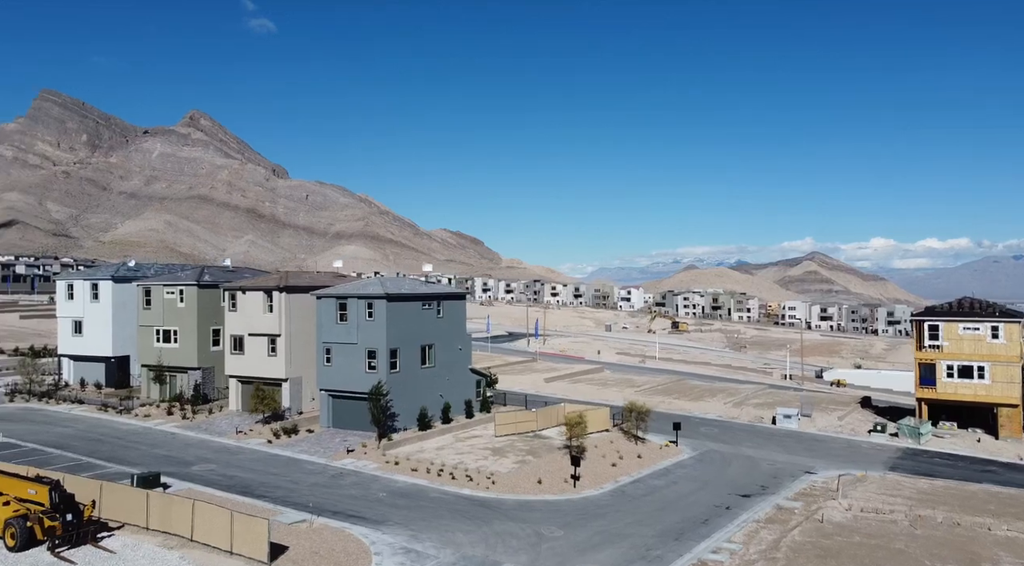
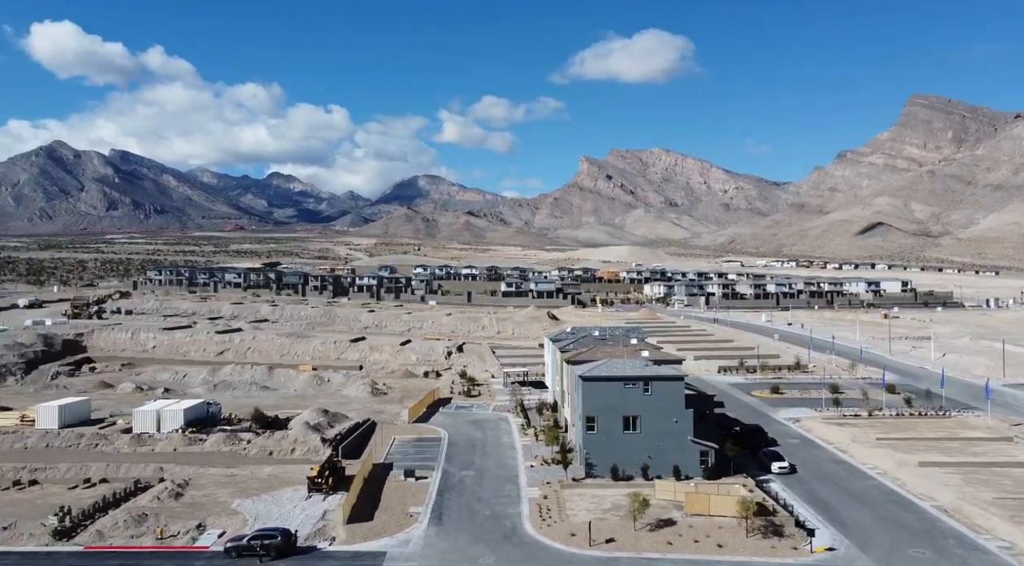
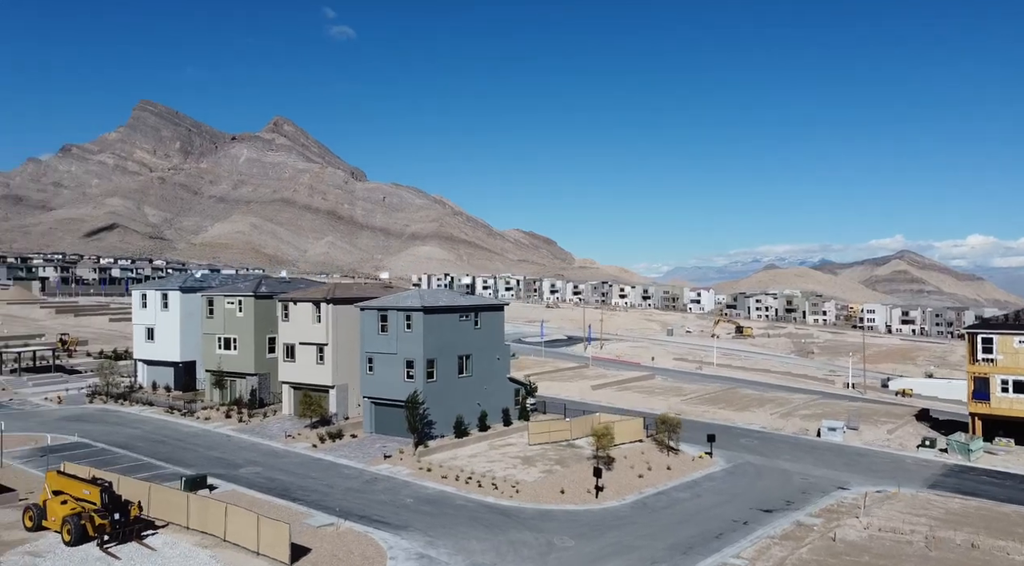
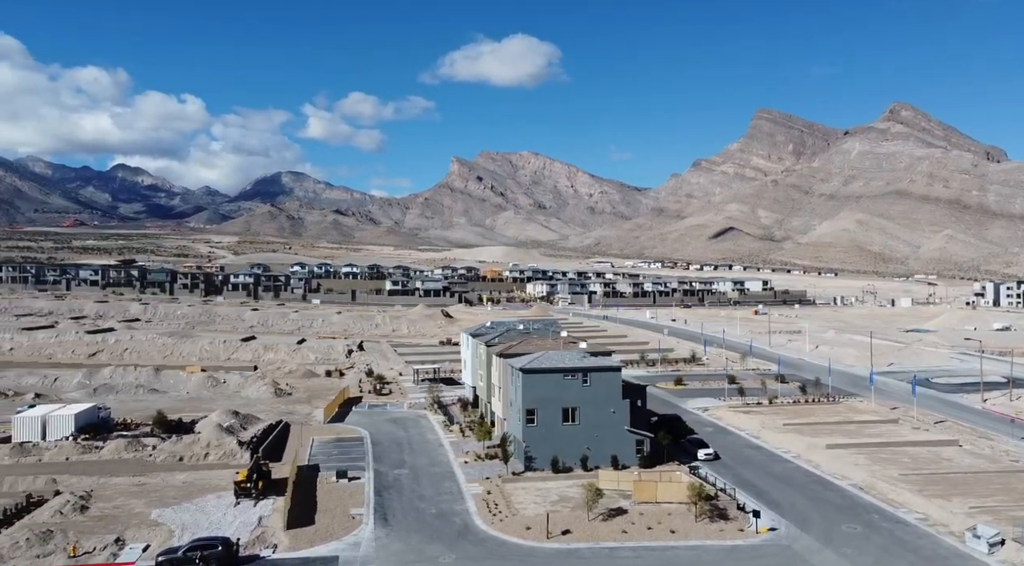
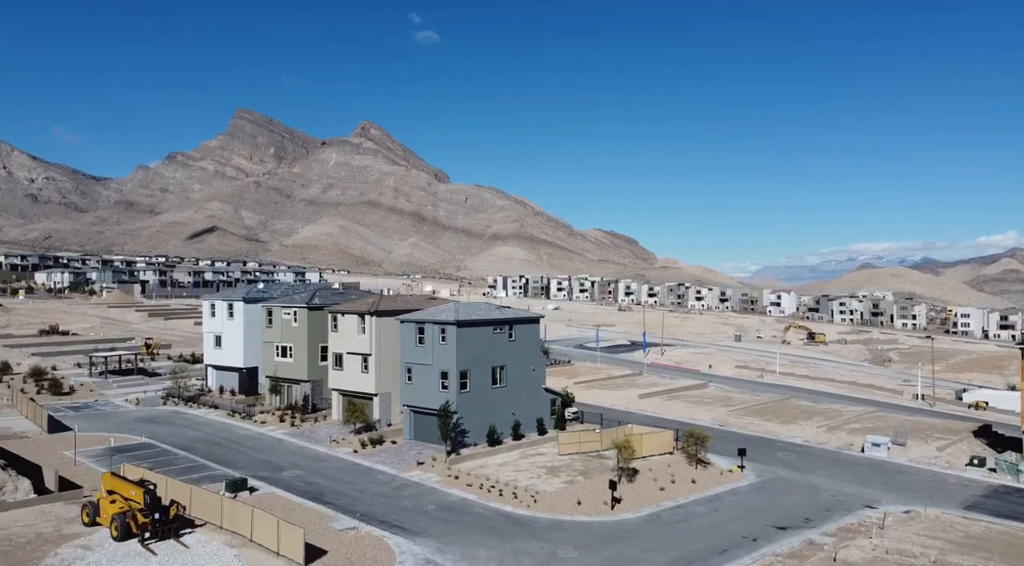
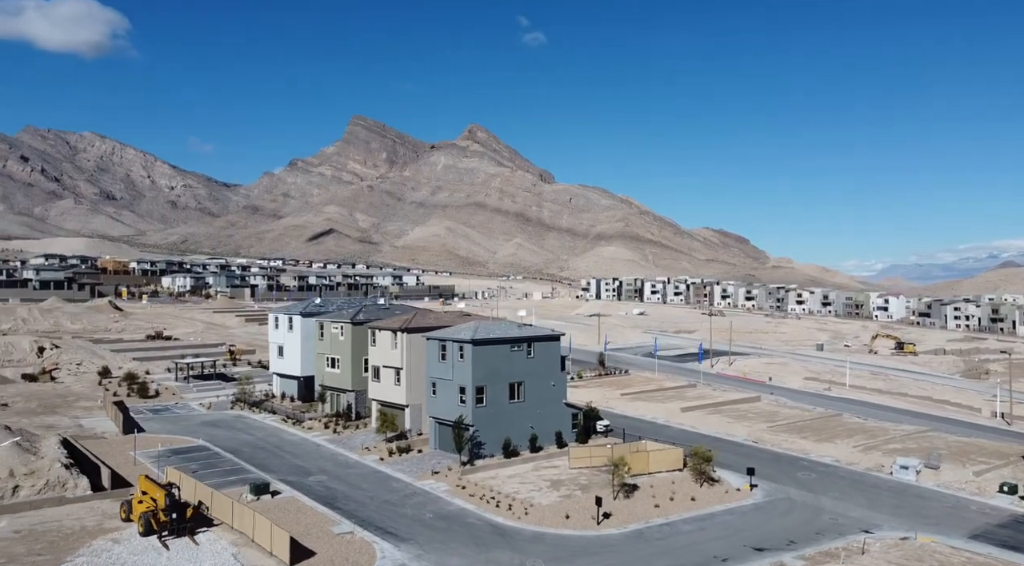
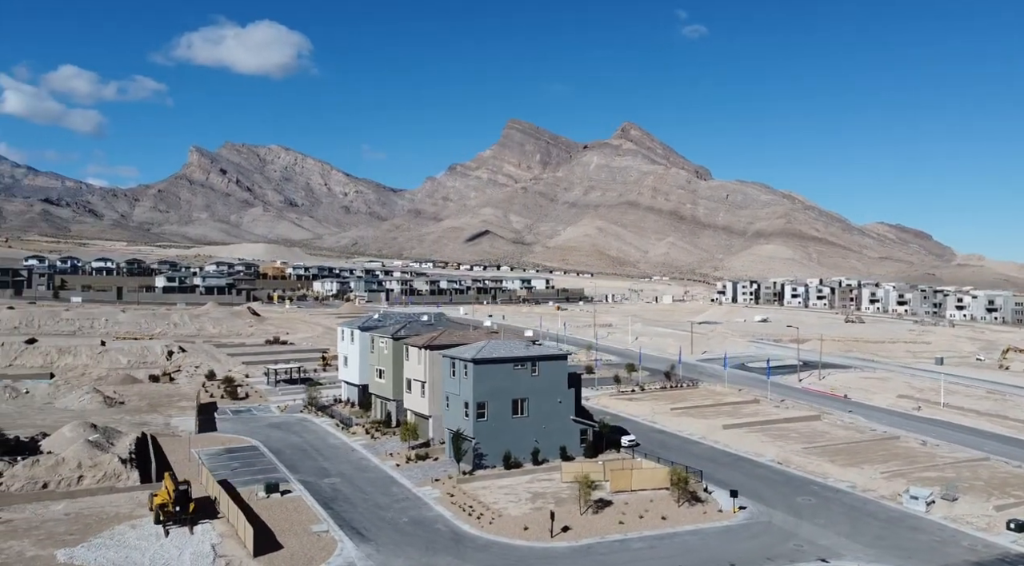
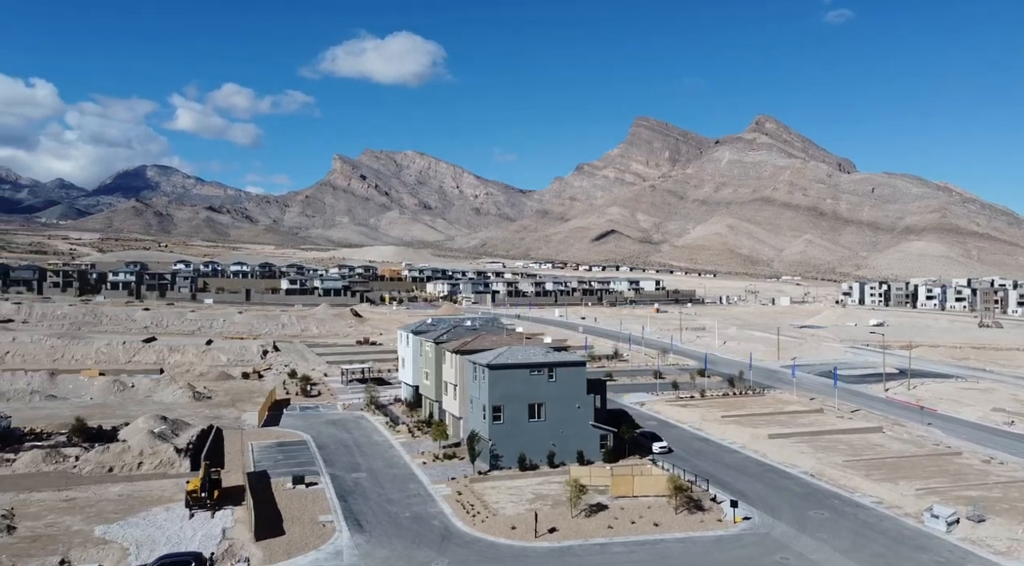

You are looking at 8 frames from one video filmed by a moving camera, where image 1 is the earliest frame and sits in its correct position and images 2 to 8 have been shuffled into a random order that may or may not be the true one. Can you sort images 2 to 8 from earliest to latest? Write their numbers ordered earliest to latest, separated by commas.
3, 5, 6, 7, 8, 4, 2
